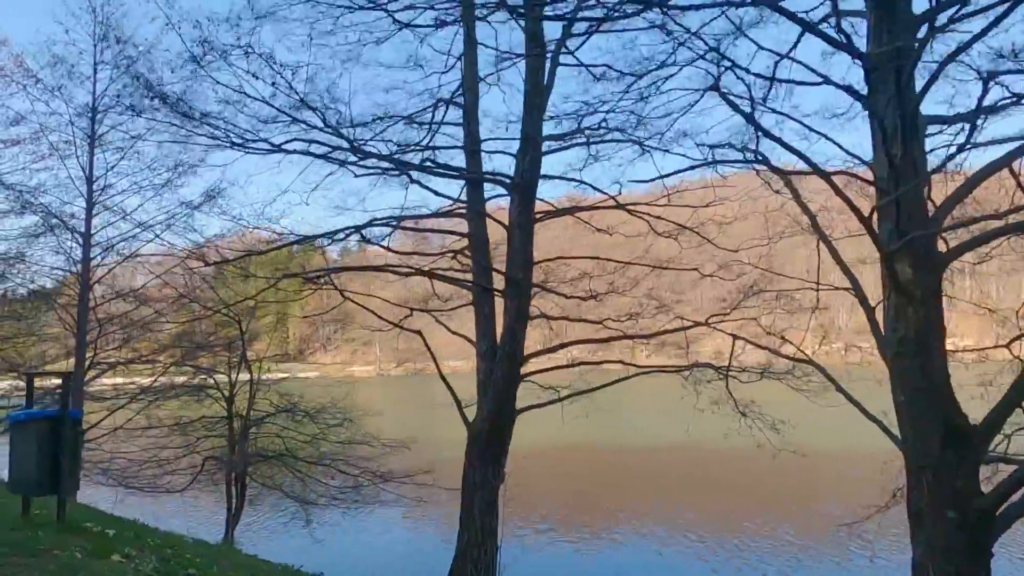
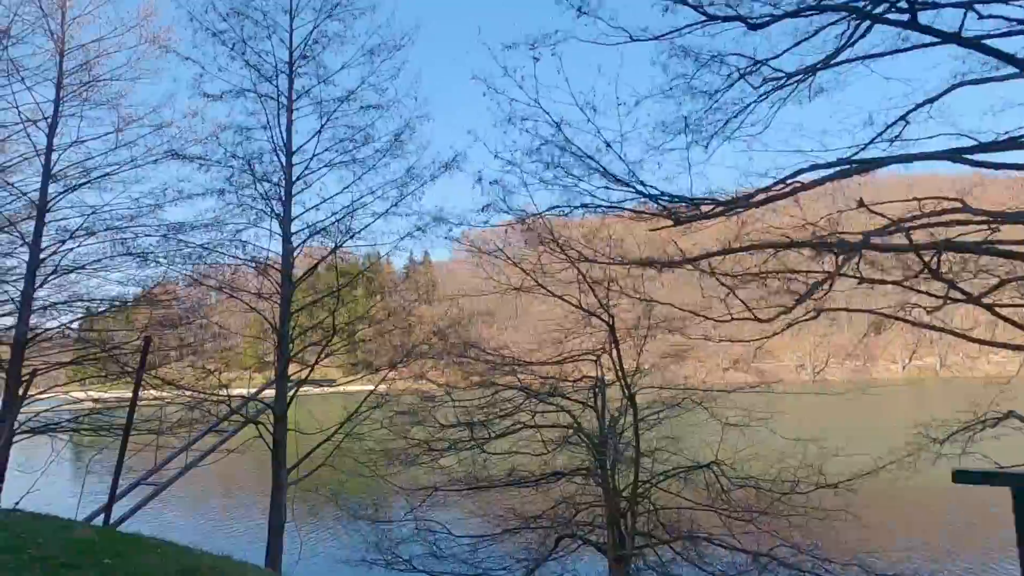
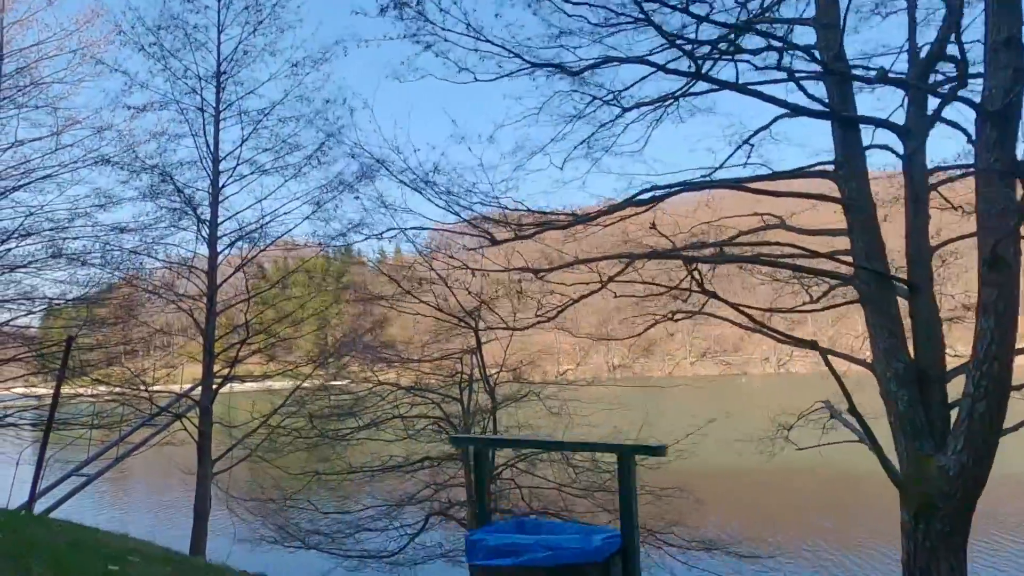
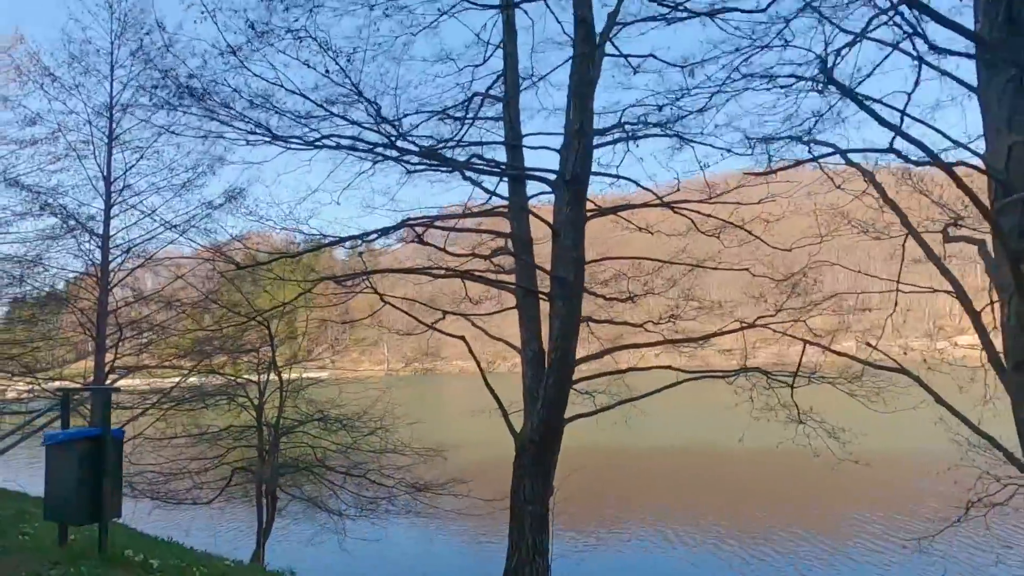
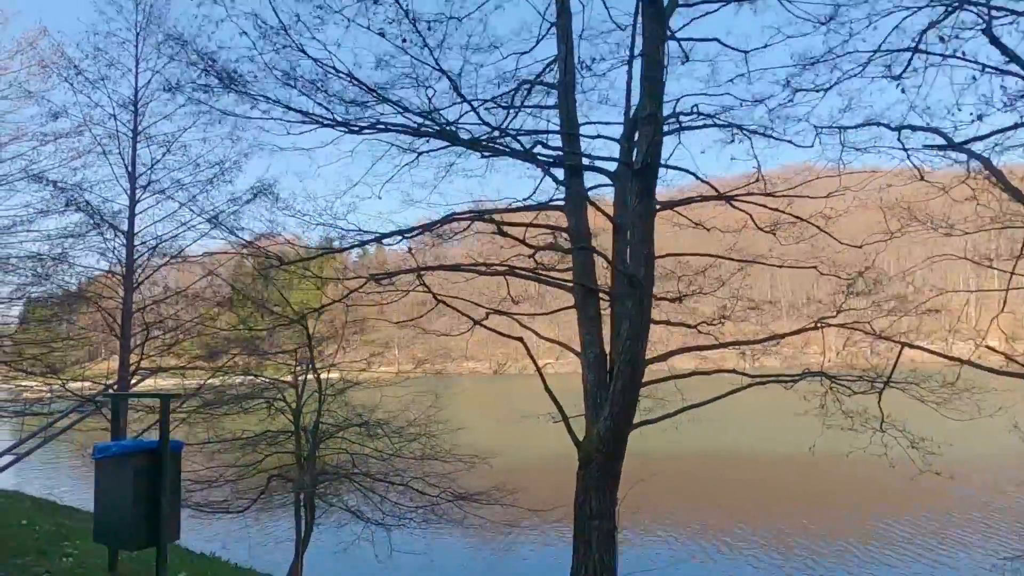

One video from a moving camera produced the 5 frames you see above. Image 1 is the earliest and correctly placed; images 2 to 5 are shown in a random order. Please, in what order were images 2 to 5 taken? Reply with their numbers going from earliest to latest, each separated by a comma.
4, 5, 3, 2
